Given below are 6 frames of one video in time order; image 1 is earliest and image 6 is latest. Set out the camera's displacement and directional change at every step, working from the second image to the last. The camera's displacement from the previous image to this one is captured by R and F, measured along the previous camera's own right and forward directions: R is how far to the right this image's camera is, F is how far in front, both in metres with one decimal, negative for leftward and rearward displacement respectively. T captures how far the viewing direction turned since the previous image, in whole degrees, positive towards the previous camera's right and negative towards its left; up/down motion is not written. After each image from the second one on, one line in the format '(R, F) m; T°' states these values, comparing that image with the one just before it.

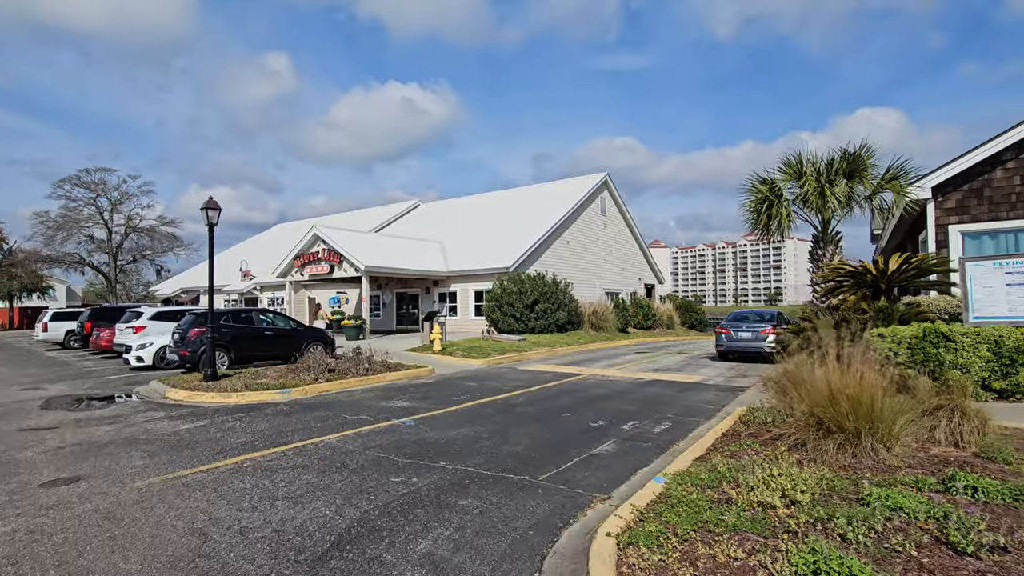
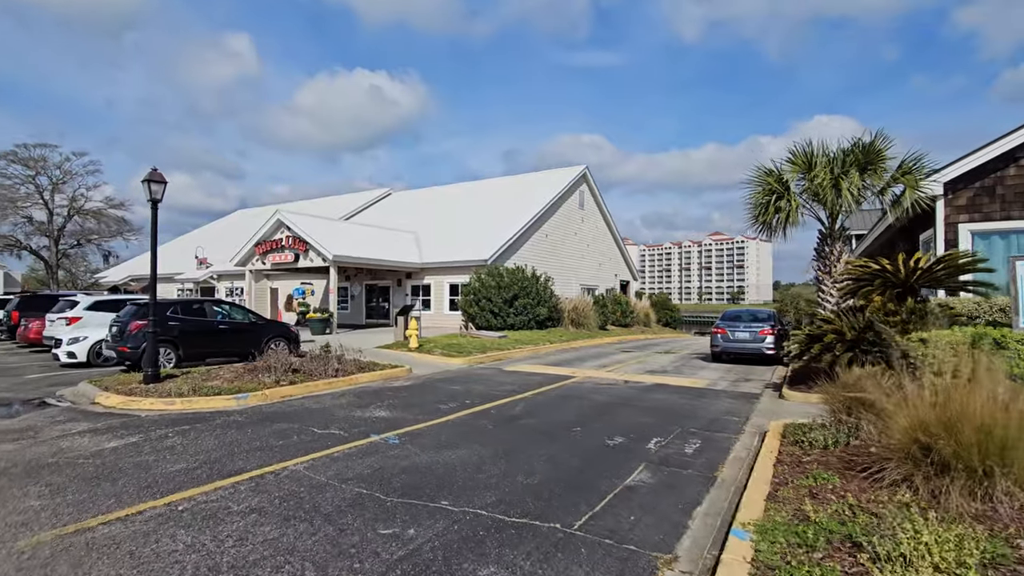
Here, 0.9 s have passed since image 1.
(-0.5, +1.2) m; +4°
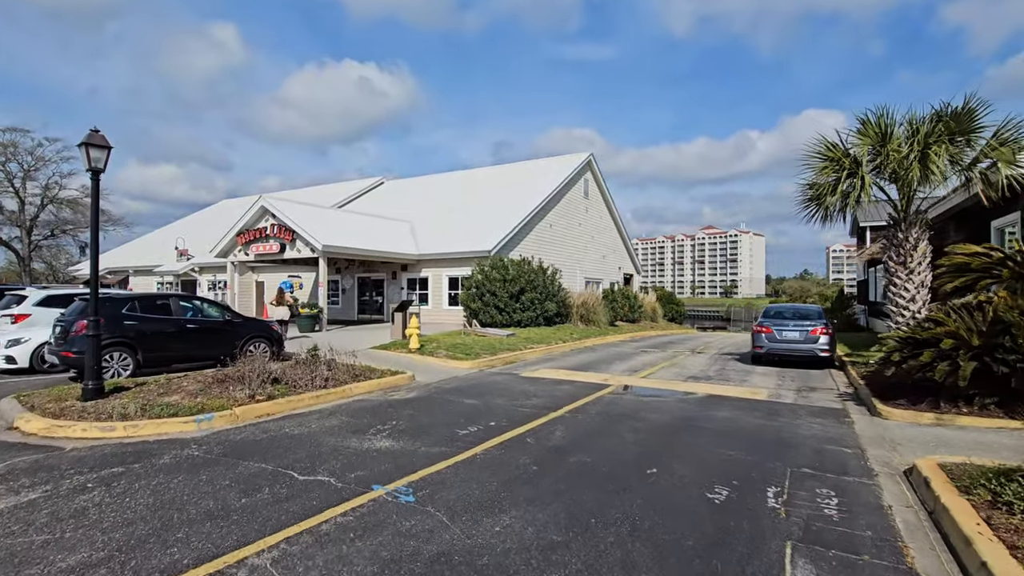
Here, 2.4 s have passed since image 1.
(-0.6, +1.8) m; +1°
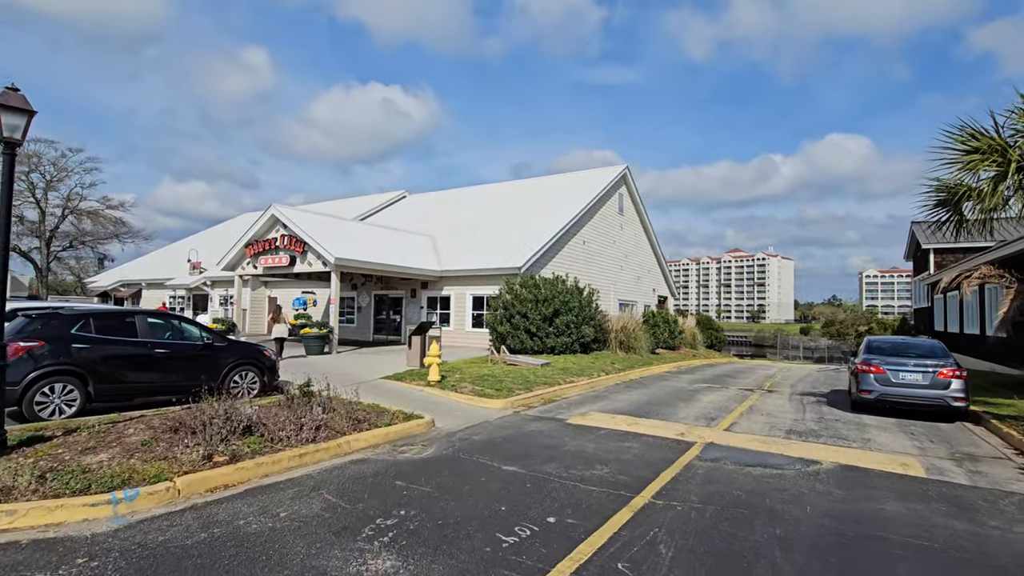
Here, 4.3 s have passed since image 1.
(-0.5, +2.3) m; -2°
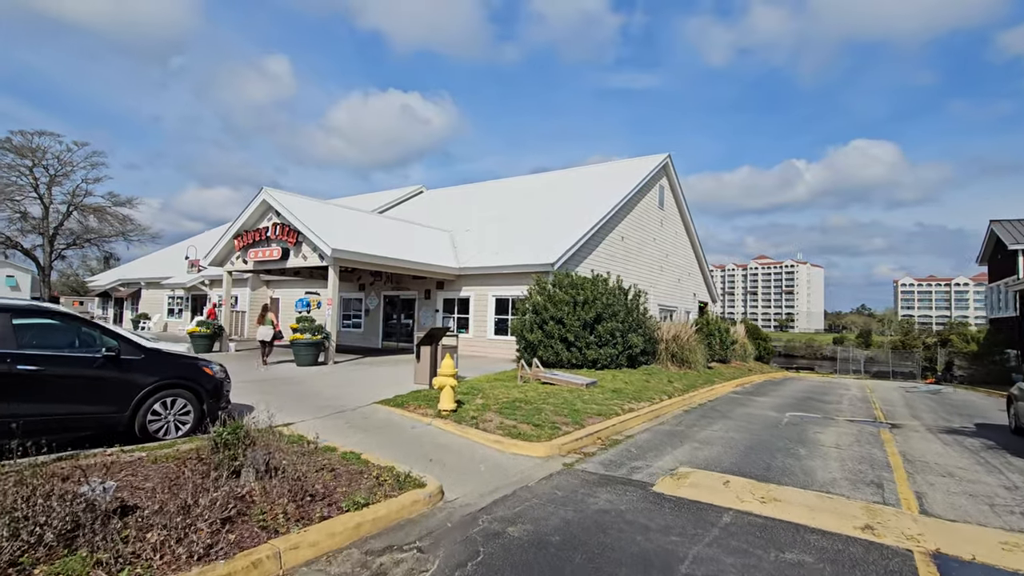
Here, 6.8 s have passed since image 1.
(-0.4, +3.3) m; -2°
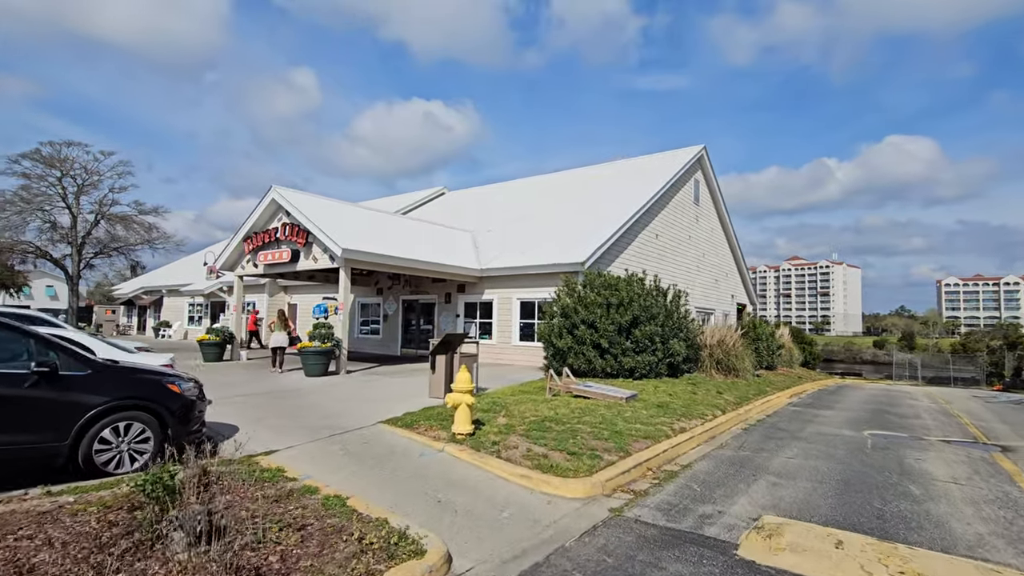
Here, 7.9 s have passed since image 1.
(0.0, +1.4) m; -3°
